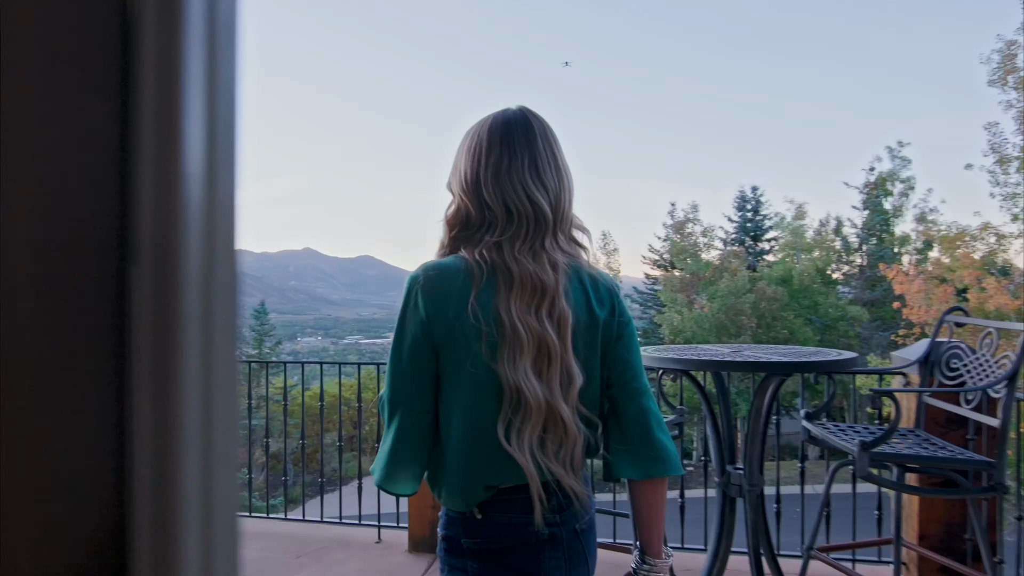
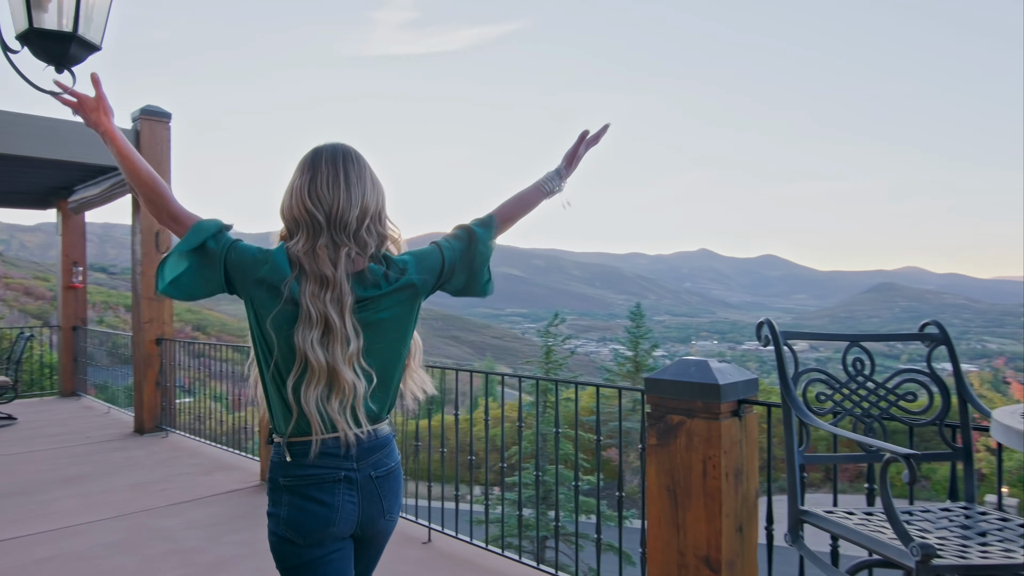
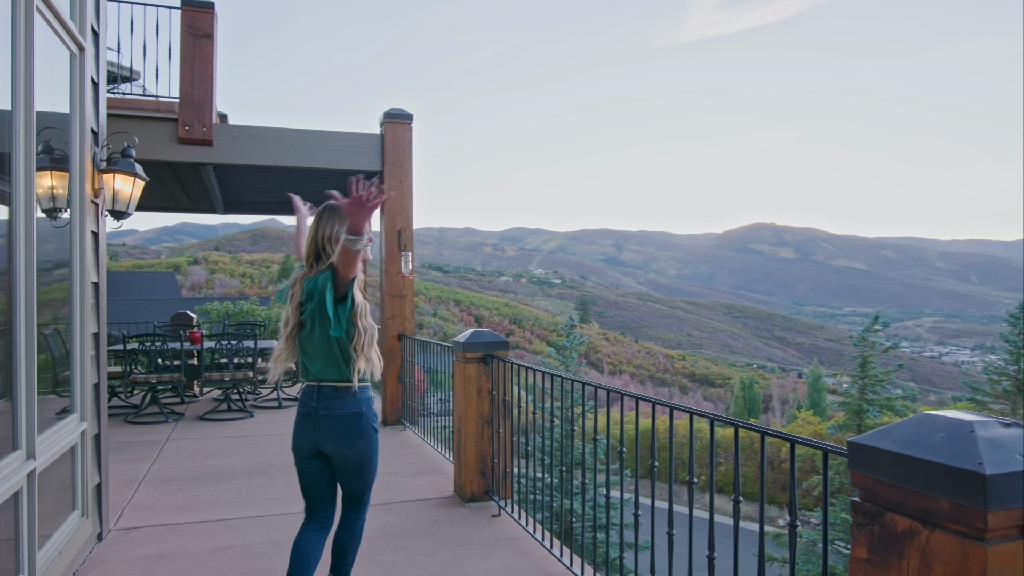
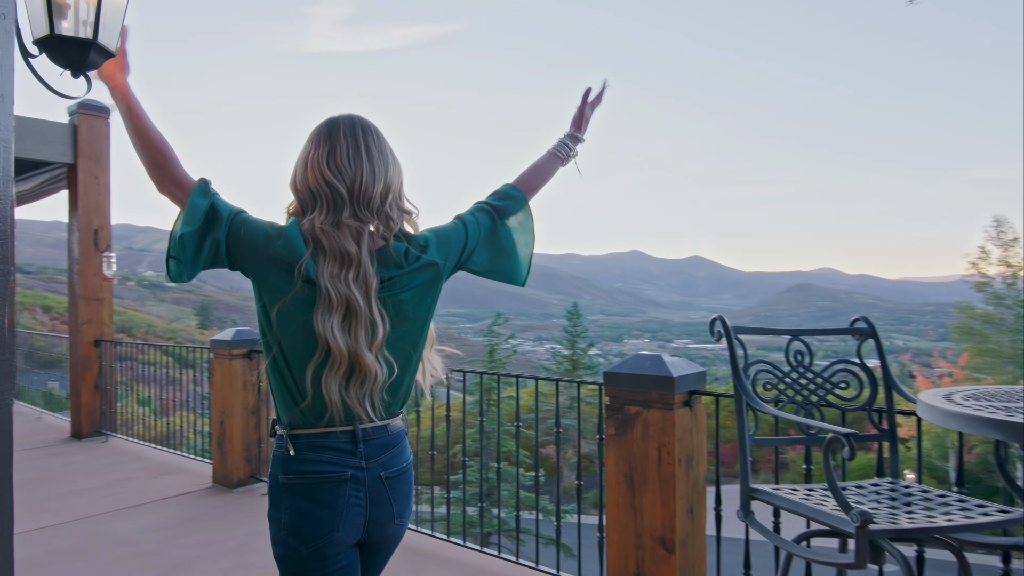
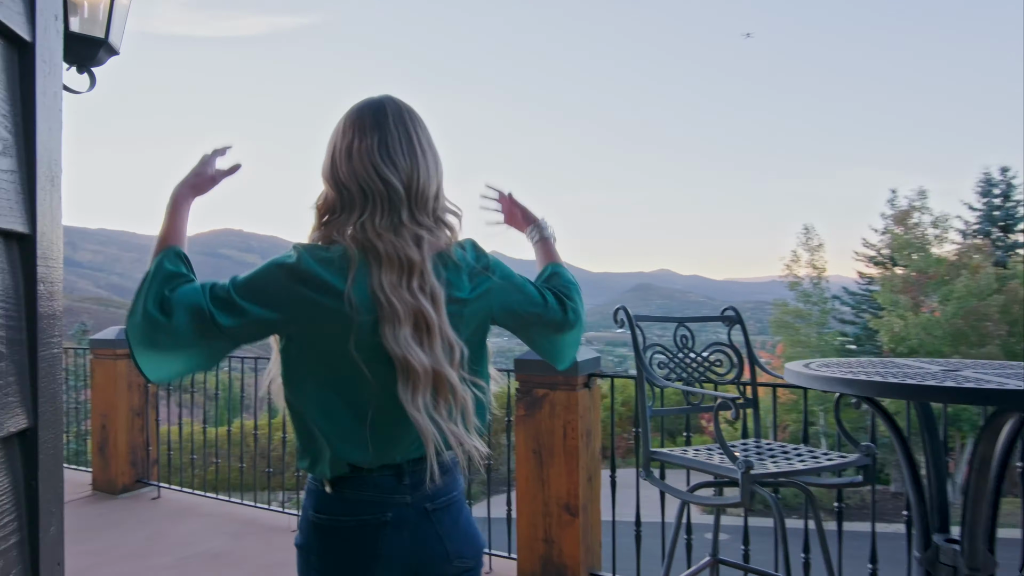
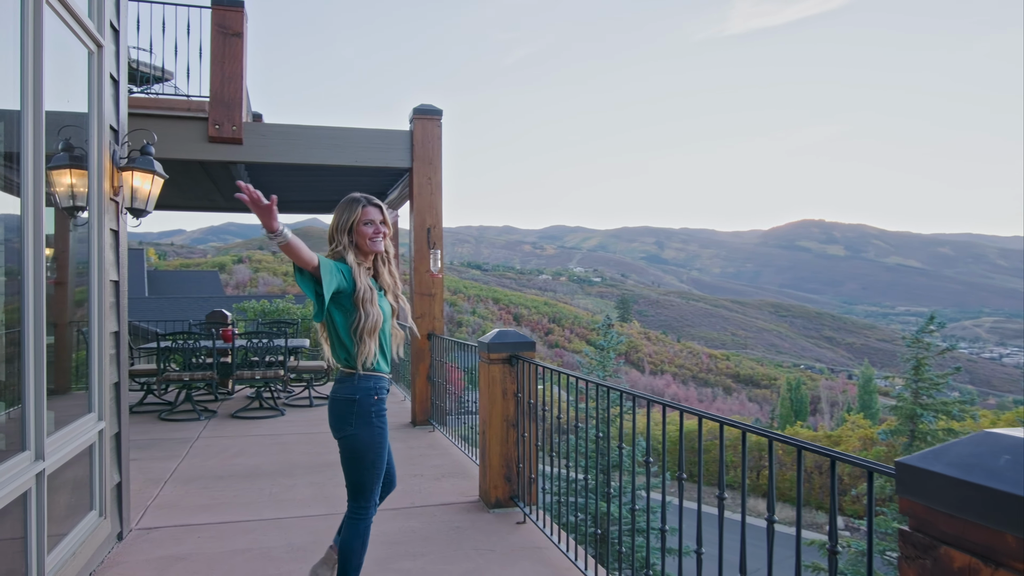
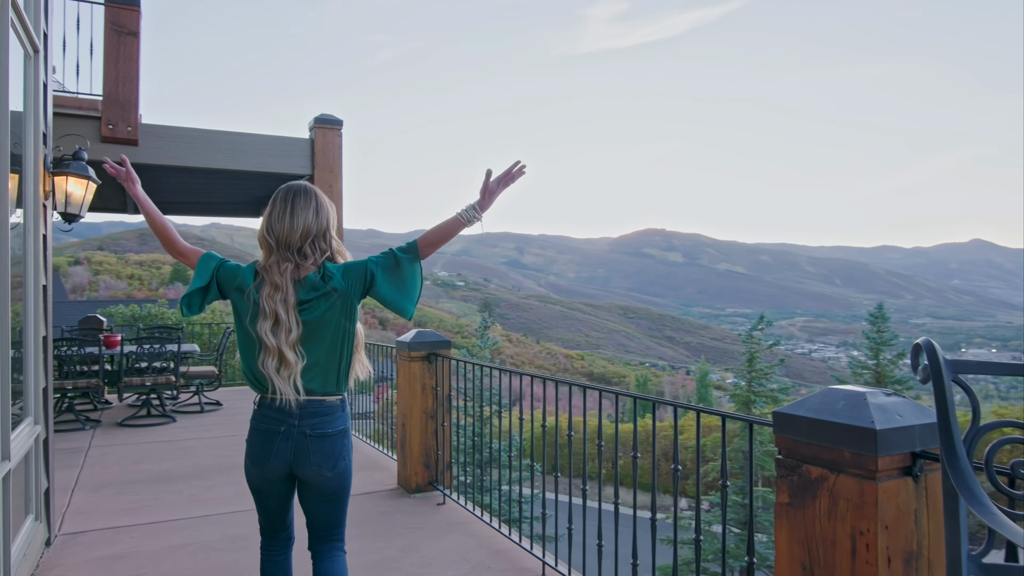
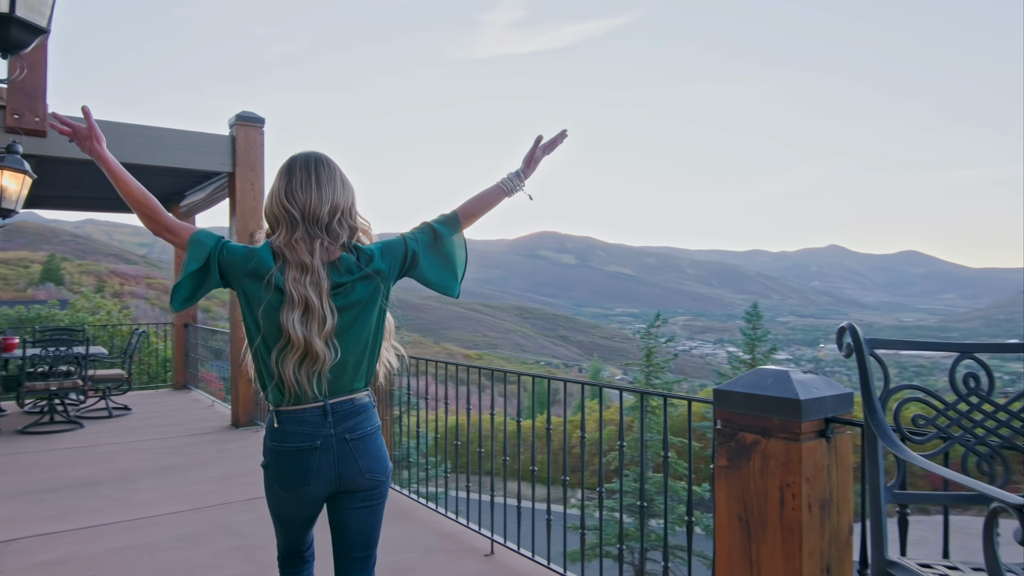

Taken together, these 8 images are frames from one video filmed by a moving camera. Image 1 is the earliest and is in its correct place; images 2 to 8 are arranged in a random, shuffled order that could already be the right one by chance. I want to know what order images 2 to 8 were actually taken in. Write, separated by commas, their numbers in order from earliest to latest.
5, 4, 2, 8, 7, 3, 6
